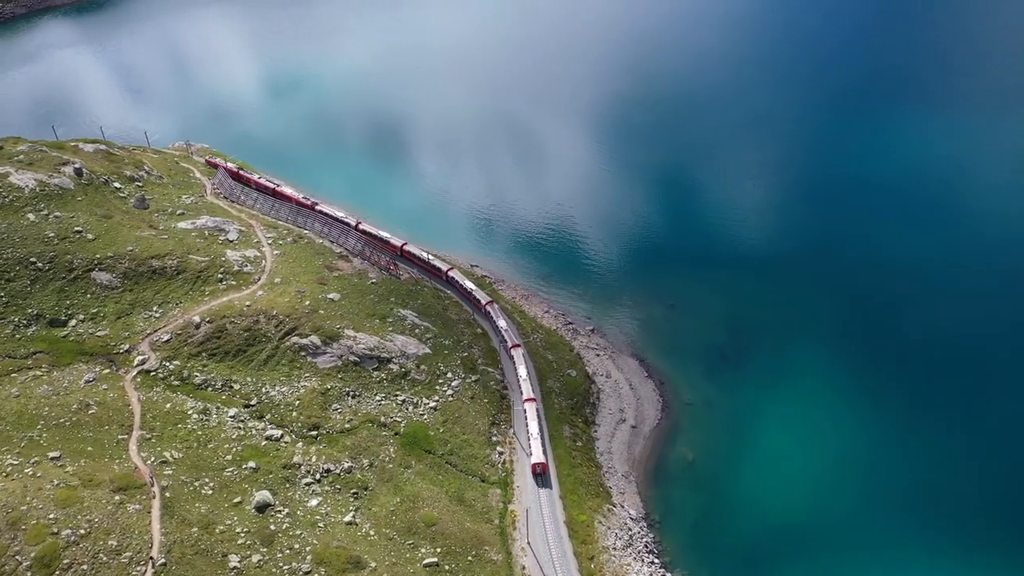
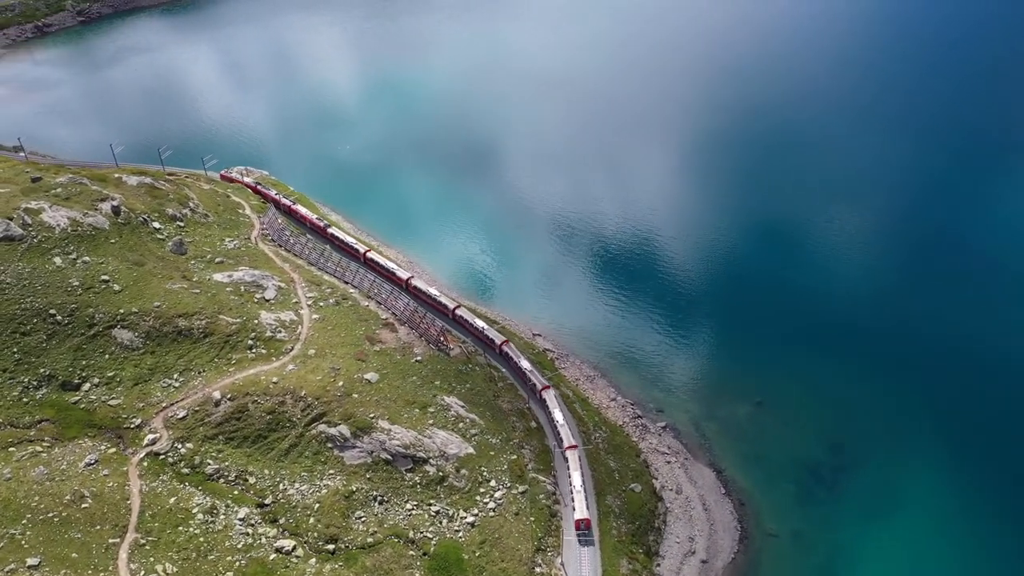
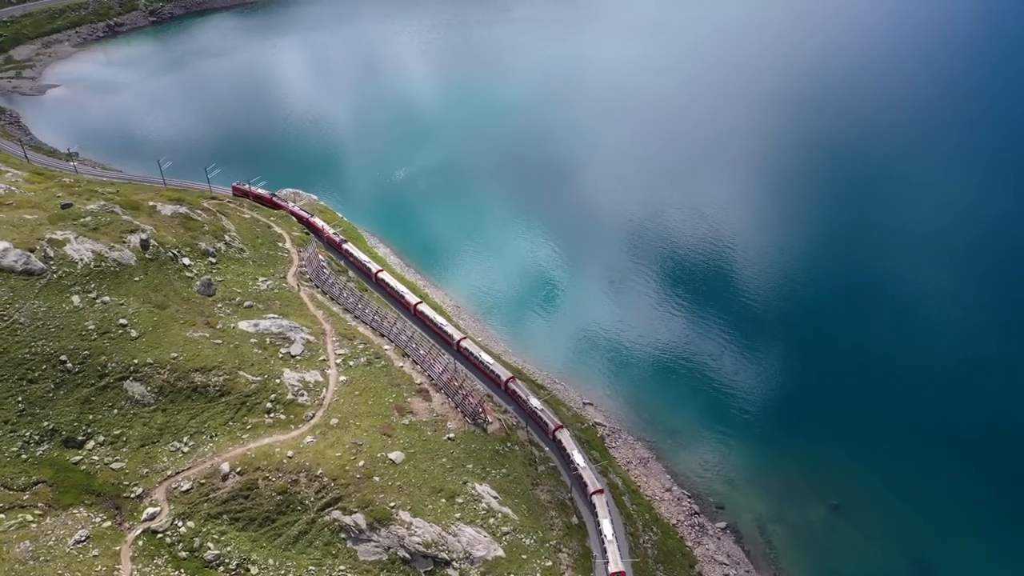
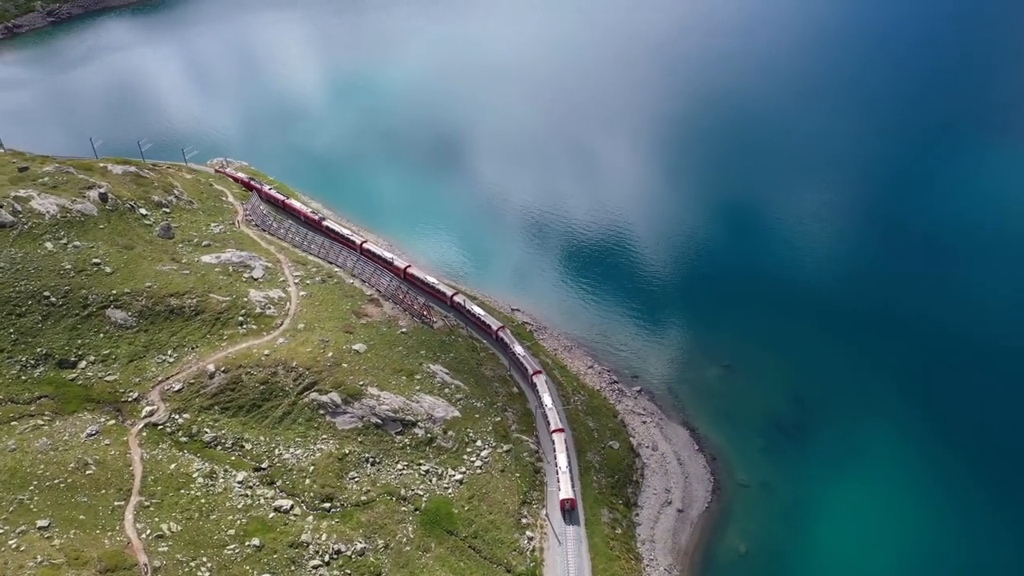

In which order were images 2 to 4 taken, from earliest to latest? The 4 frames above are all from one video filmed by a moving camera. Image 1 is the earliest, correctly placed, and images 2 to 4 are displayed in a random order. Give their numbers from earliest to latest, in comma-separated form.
4, 2, 3
